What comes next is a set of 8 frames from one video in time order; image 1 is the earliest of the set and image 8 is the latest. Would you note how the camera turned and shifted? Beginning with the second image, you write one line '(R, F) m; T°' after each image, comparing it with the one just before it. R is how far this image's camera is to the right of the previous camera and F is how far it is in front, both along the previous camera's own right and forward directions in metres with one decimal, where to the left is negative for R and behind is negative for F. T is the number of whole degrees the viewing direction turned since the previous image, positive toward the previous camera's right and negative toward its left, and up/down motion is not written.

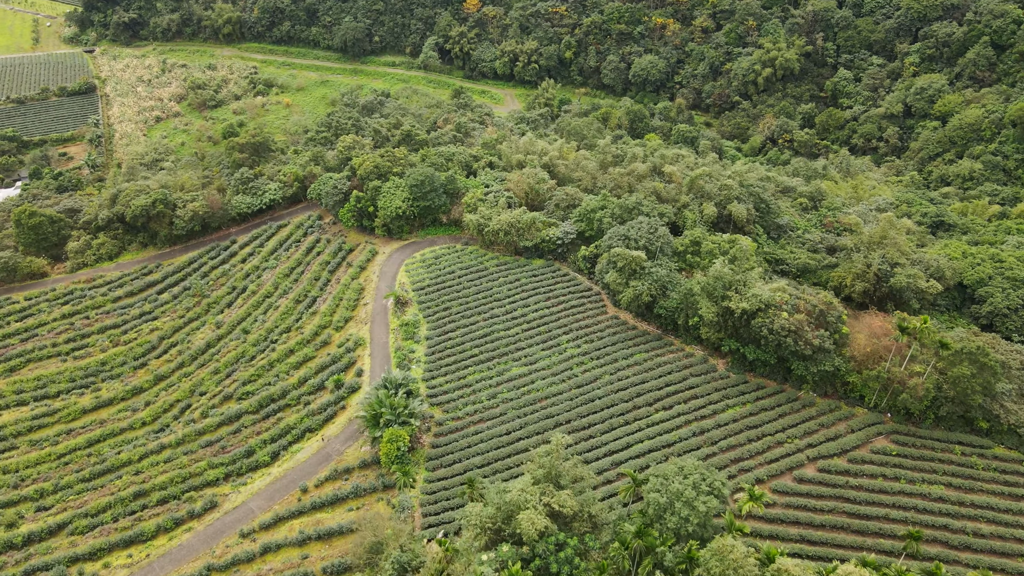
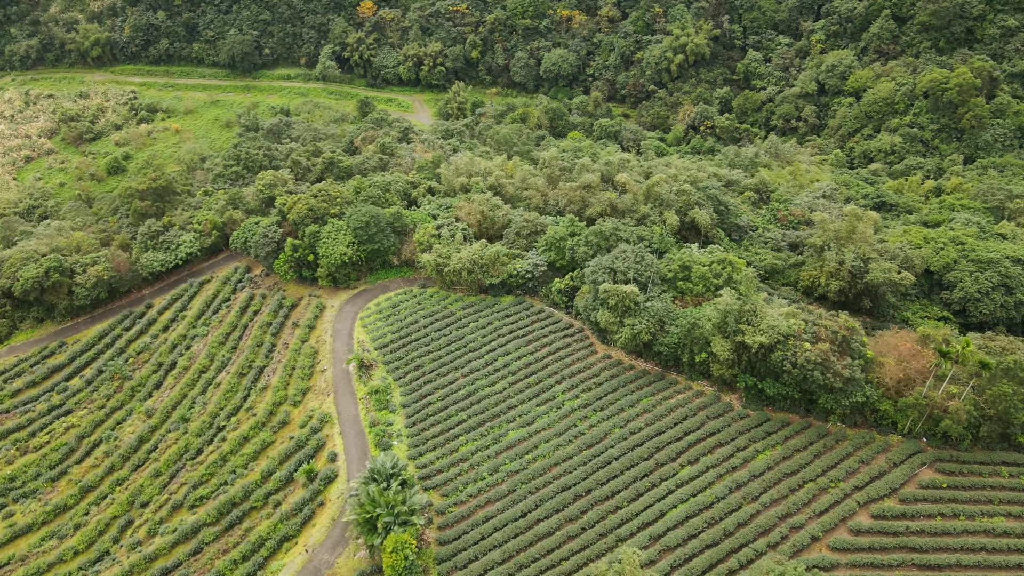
(-2.6, +3.6) m; +7°
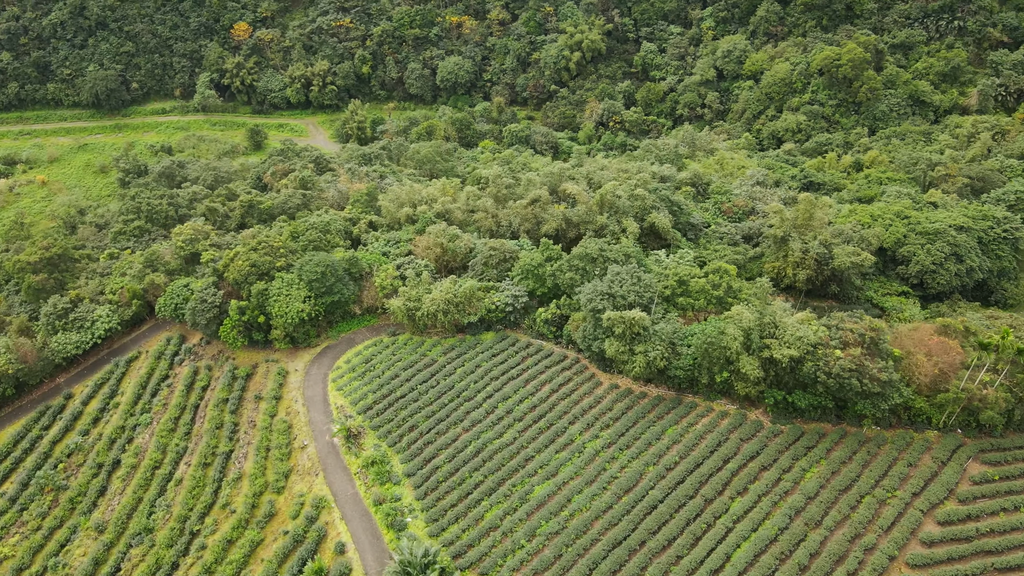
(-3.6, +2.7) m; +8°
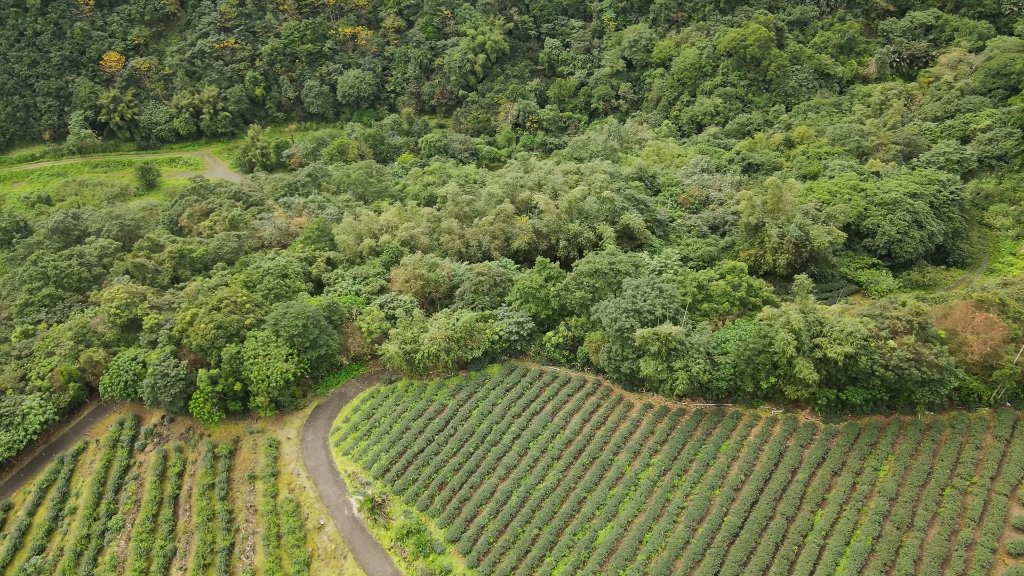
(-4.1, +2.6) m; +8°
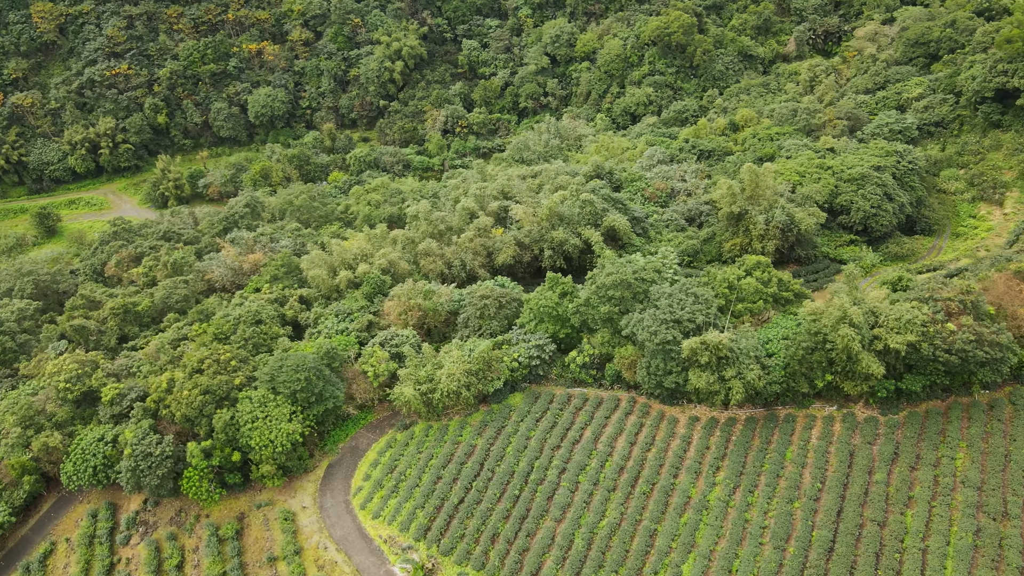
(-3.7, +2.5) m; +7°
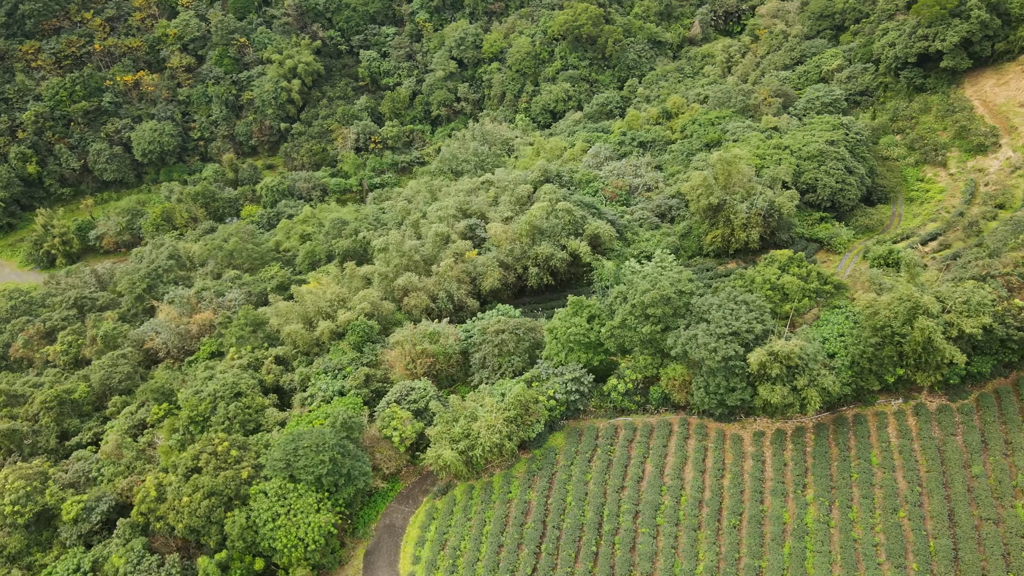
(-4.2, +3.0) m; +8°
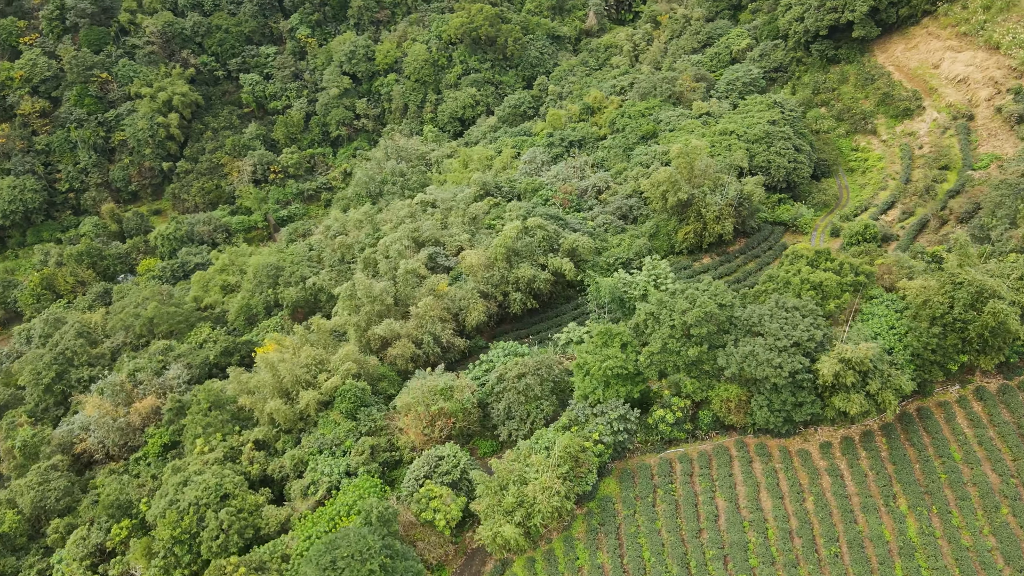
(-3.9, +3.2) m; +9°
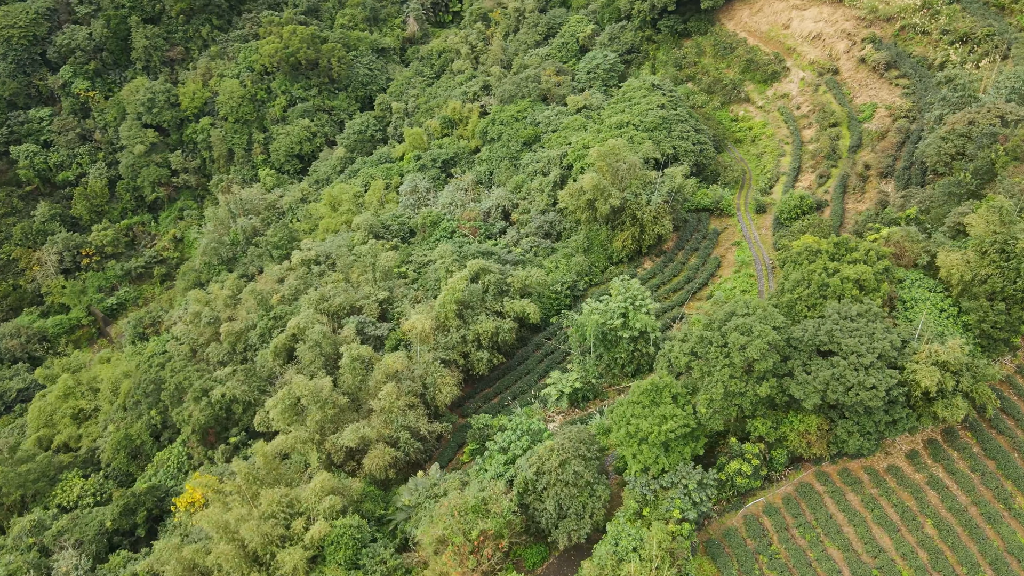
(-4.6, +5.0) m; +14°
